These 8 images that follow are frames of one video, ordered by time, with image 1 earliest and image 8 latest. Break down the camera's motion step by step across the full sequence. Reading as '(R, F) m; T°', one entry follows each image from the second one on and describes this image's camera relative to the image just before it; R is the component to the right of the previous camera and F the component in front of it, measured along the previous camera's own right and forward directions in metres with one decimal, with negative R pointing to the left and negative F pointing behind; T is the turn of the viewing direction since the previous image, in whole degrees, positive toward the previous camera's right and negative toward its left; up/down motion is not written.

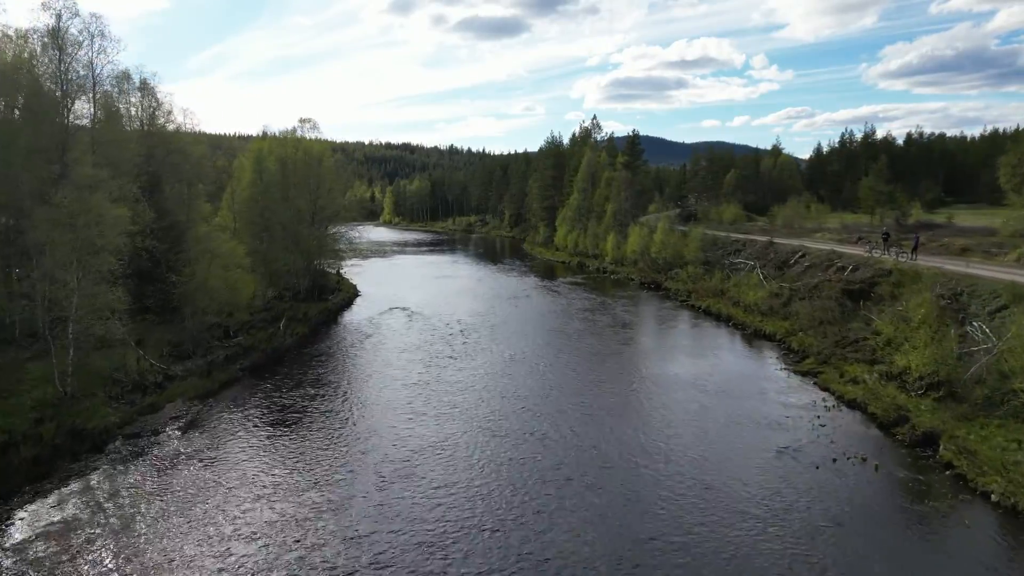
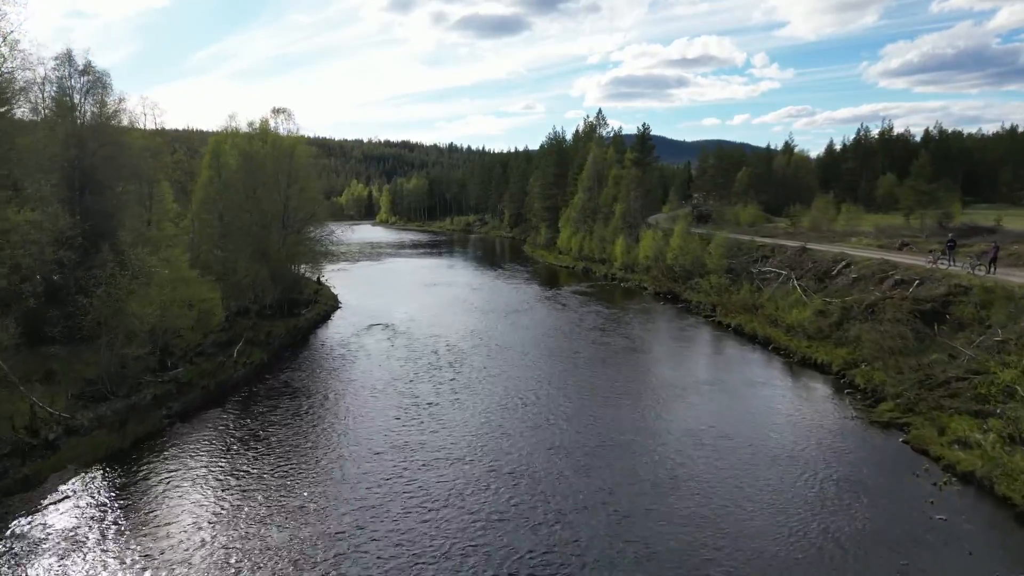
(+0.1, +6.5) m; 0°
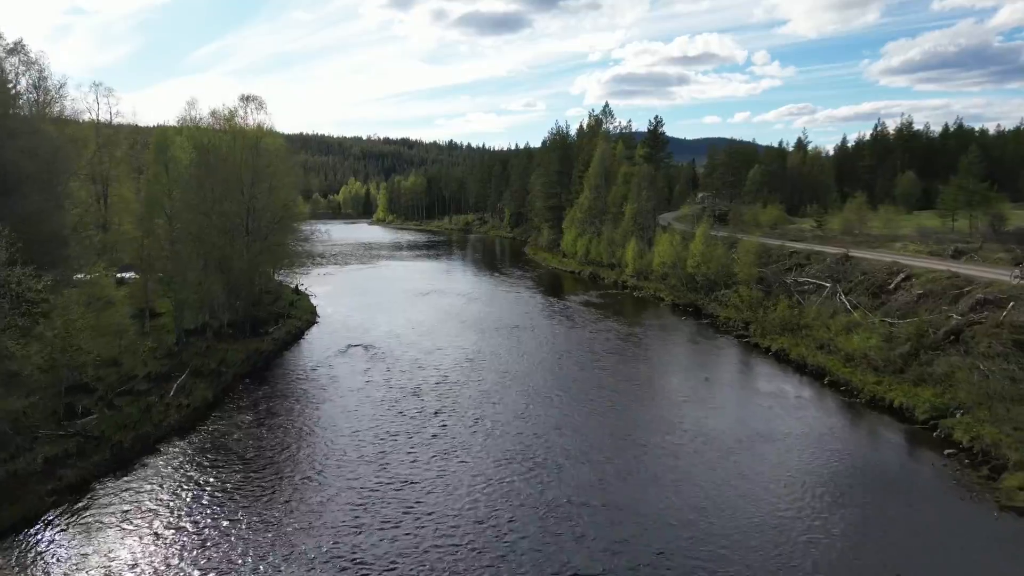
(0.0, +6.2) m; 0°
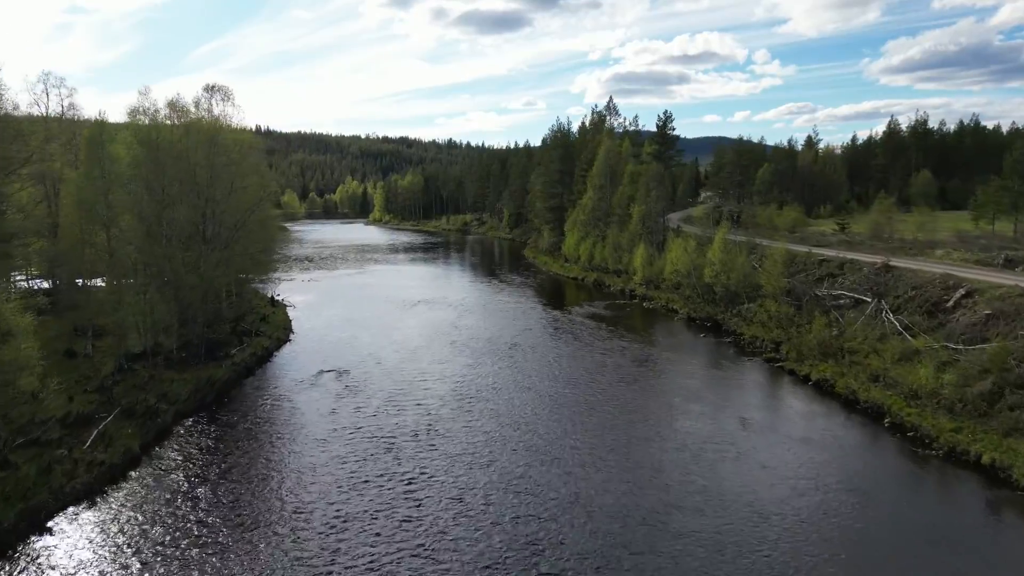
(+0.2, +5.0) m; 0°
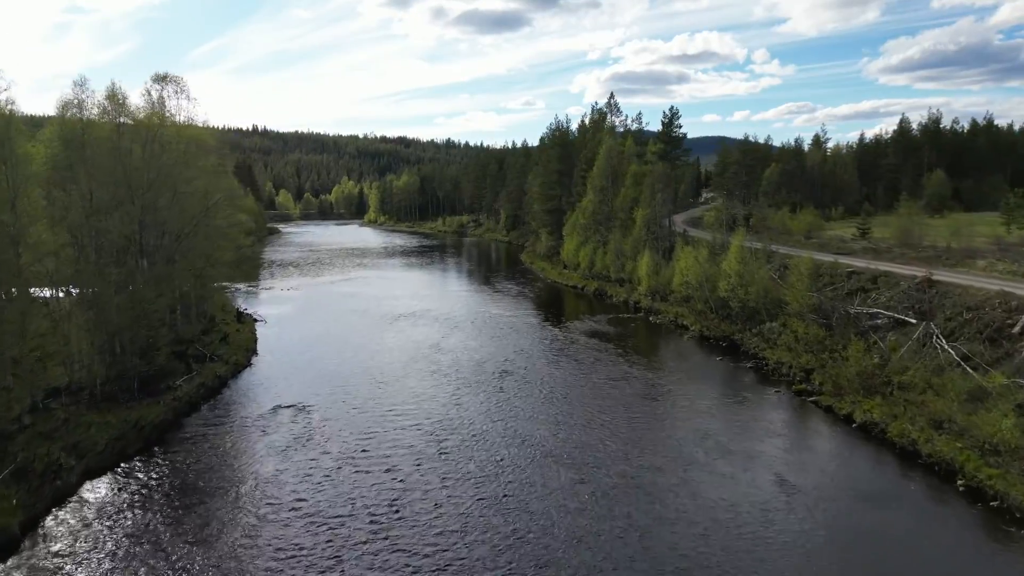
(+0.5, +4.7) m; 0°
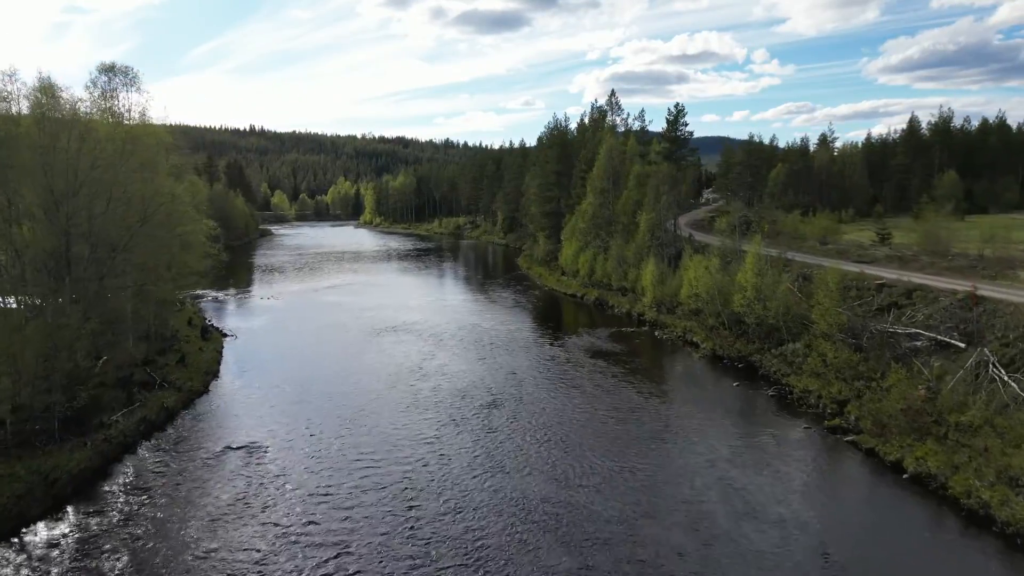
(+0.4, +3.9) m; 0°
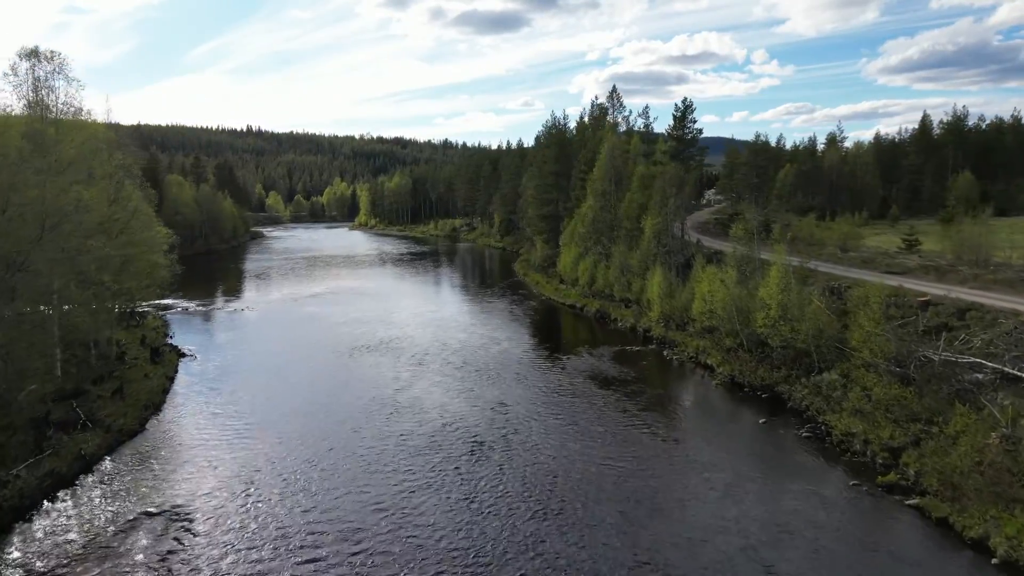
(+0.5, +4.5) m; 0°
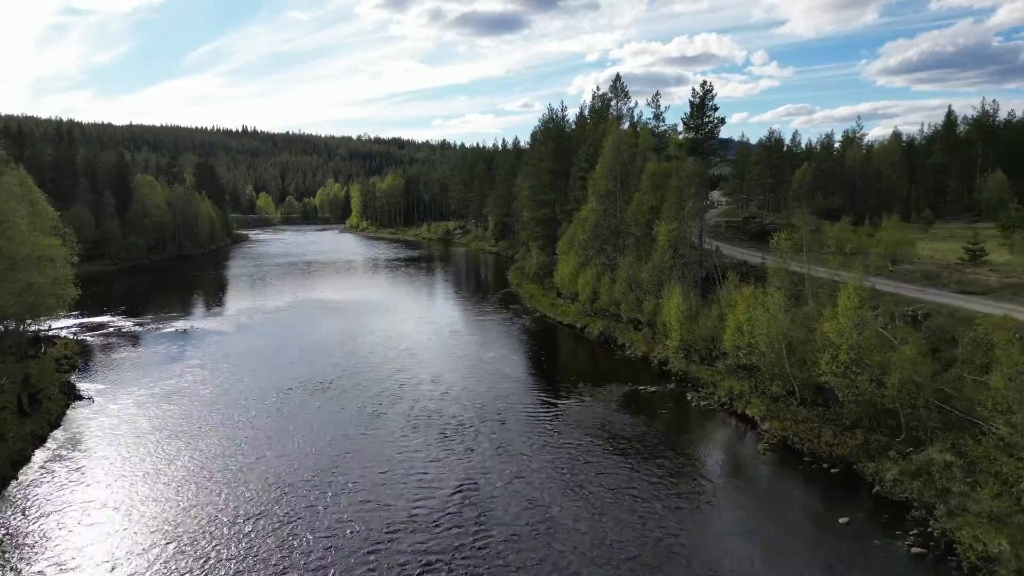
(+0.8, +8.1) m; 0°
